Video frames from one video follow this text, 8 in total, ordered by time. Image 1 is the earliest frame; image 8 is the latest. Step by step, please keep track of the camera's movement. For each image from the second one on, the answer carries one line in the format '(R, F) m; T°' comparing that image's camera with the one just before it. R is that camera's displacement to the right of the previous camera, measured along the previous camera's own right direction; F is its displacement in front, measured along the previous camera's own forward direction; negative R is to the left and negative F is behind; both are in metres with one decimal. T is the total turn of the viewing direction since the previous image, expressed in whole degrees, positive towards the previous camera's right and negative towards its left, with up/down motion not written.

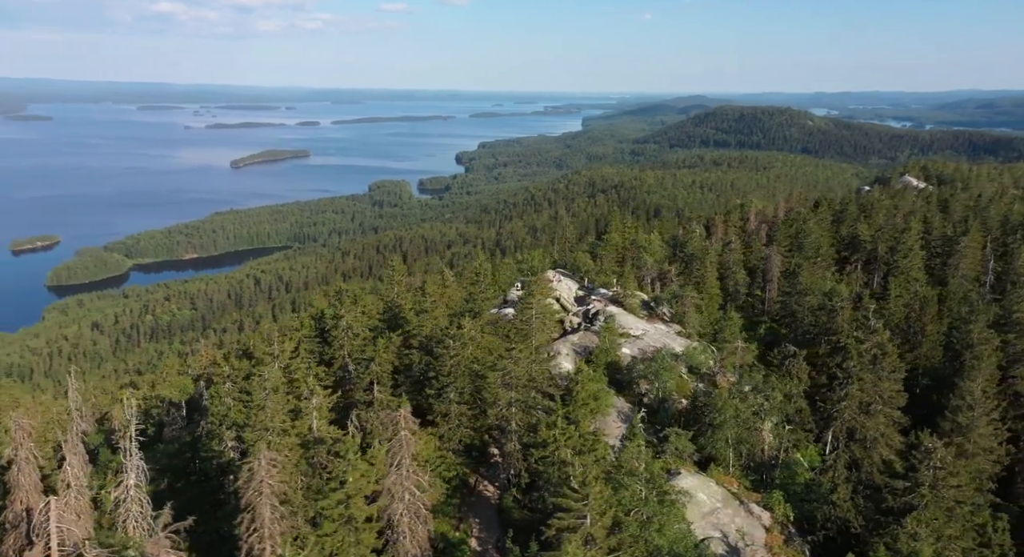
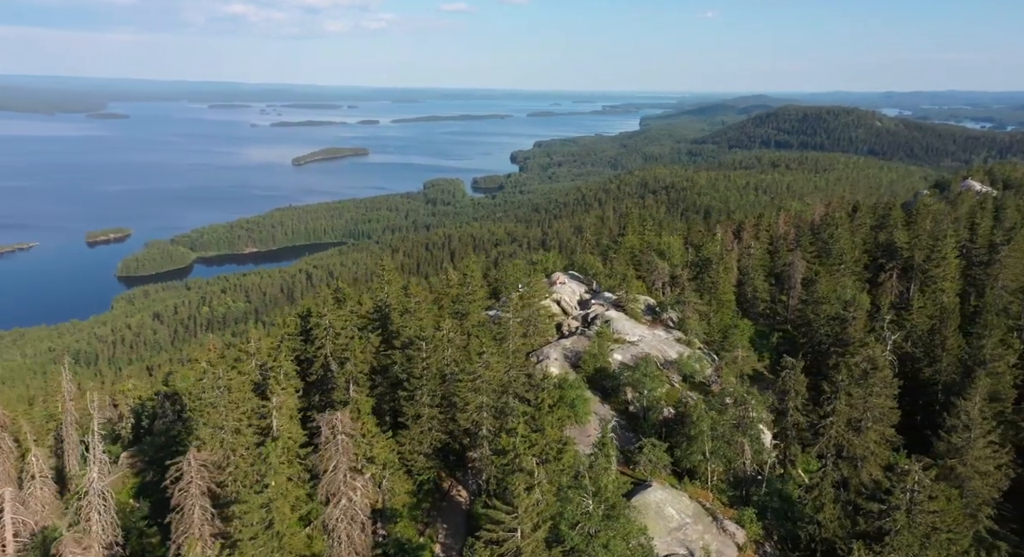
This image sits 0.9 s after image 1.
(+2.8, +0.4) m; -4°
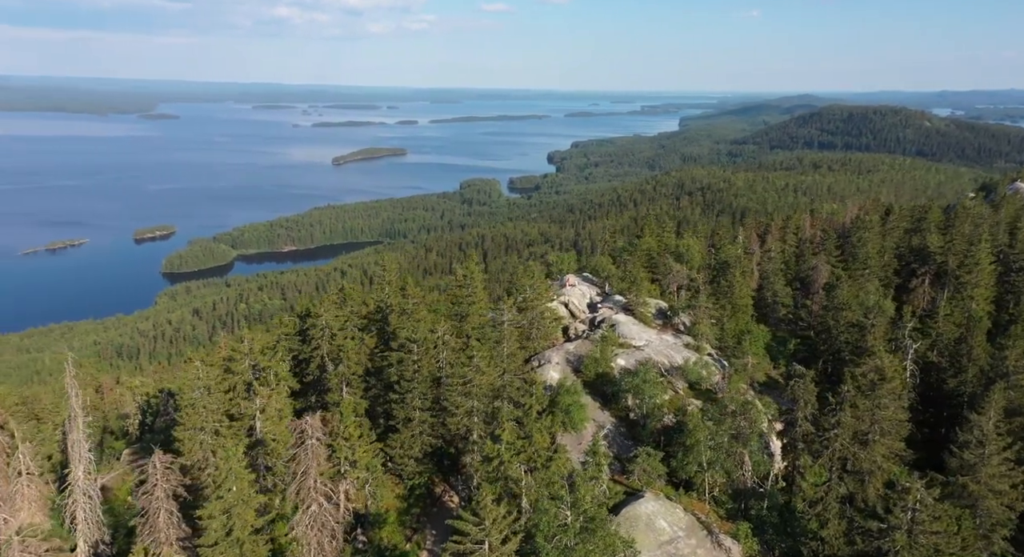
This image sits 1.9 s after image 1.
(+1.5, +0.5) m; -3°
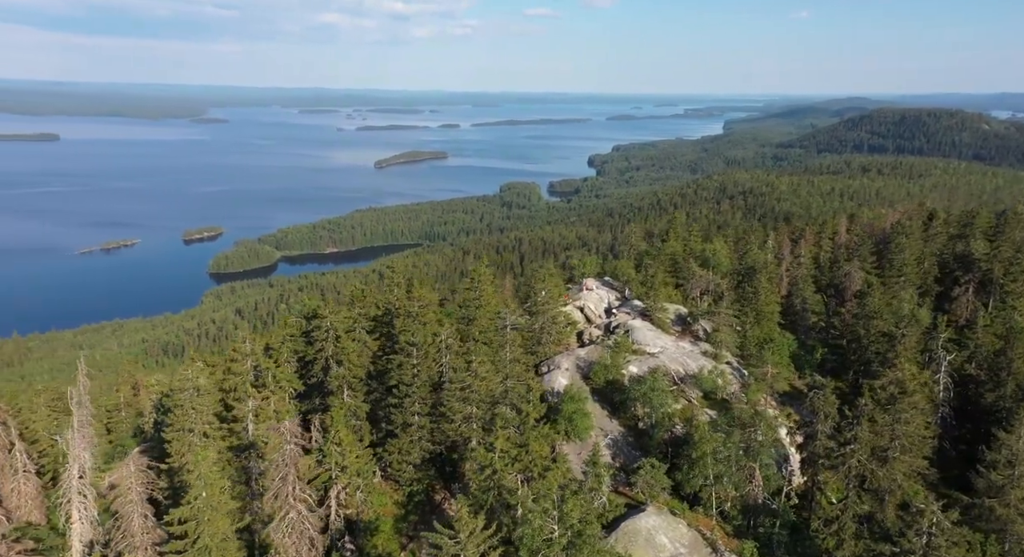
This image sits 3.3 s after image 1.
(+1.3, +0.7) m; -3°
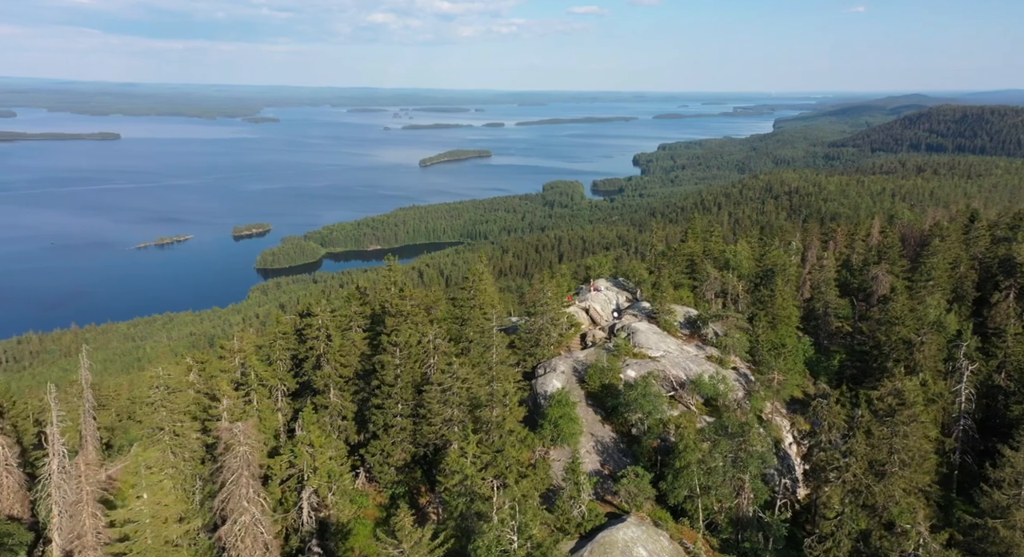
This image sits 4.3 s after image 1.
(+2.0, +0.6) m; -3°
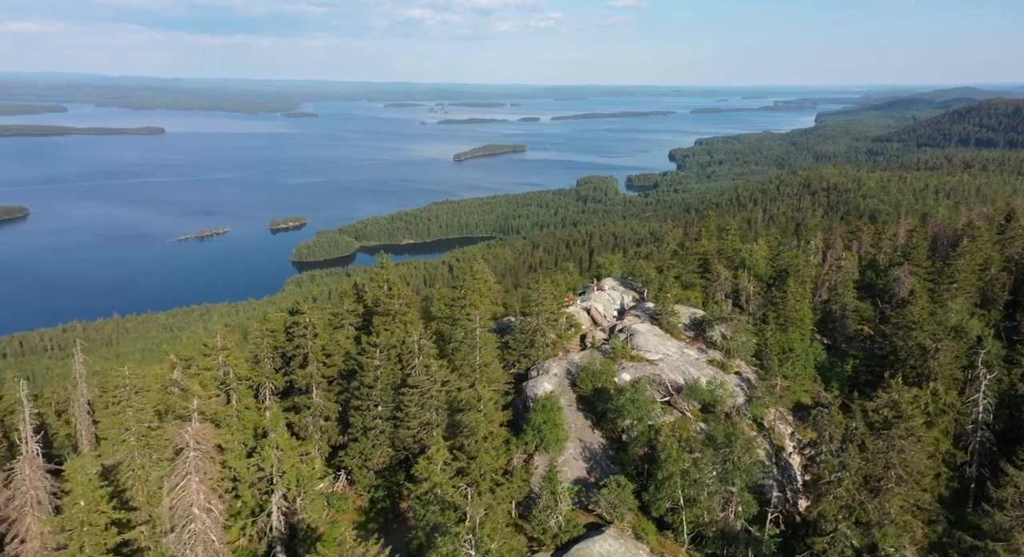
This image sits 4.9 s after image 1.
(+1.7, +0.8) m; -3°
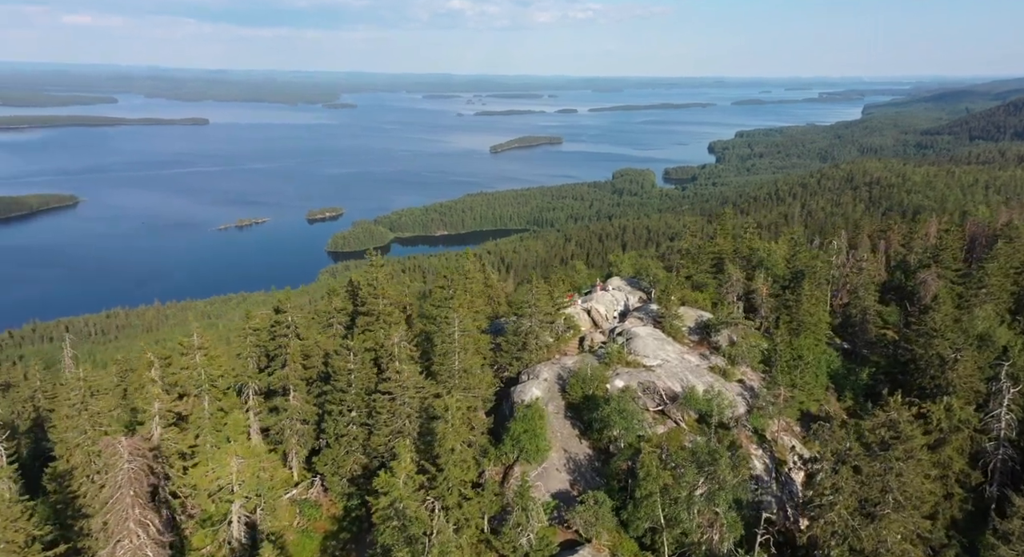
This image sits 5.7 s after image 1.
(+1.8, +1.2) m; -3°
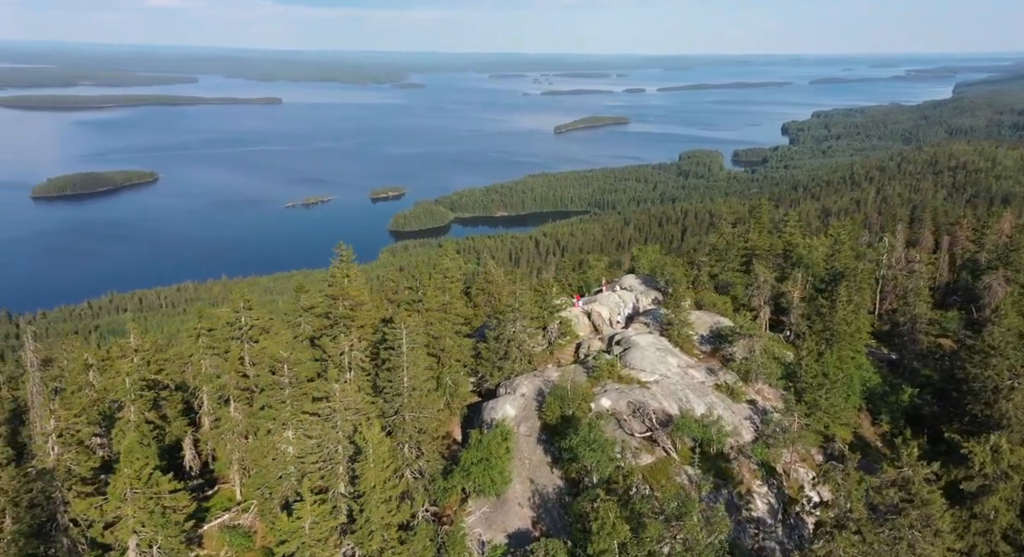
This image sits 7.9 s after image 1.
(+3.2, +3.4) m; -5°
